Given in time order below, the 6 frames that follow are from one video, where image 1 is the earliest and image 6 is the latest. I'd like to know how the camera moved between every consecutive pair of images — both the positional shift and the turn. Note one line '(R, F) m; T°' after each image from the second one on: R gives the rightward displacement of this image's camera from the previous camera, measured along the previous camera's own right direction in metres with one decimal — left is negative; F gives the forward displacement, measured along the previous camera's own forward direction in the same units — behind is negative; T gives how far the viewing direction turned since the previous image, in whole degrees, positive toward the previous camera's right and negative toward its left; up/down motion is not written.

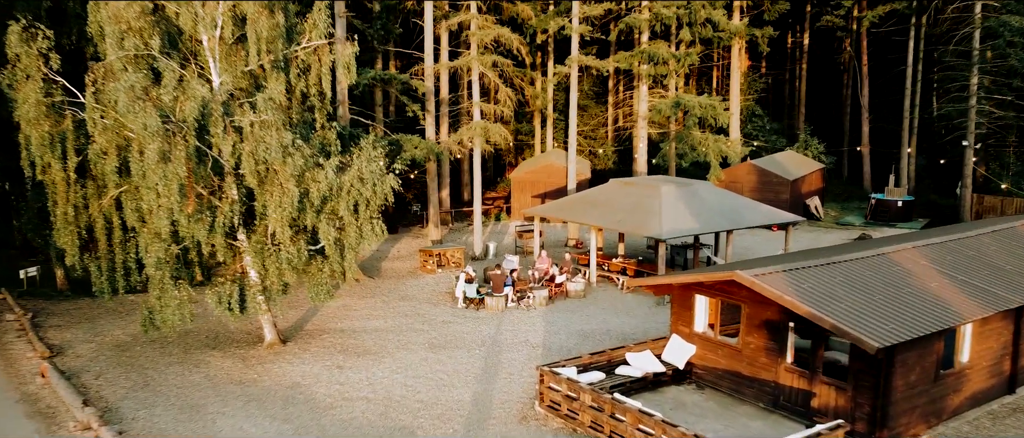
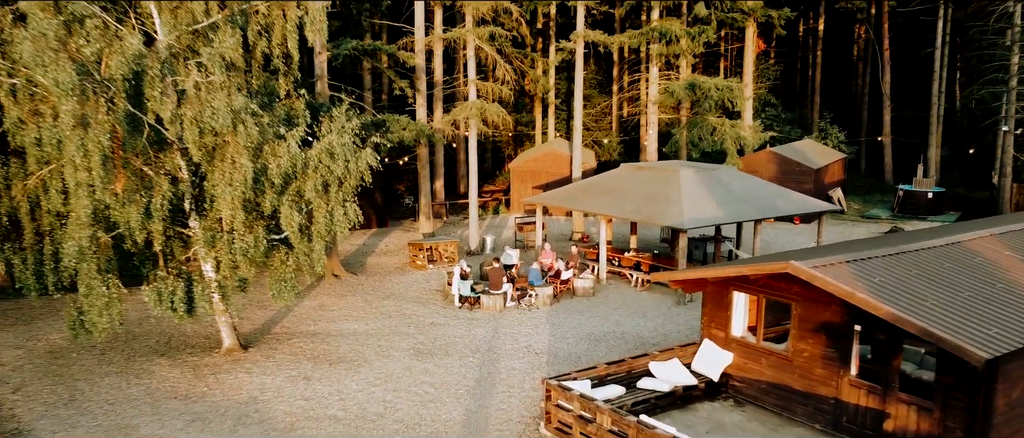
(0.0, +2.2) m; 0°
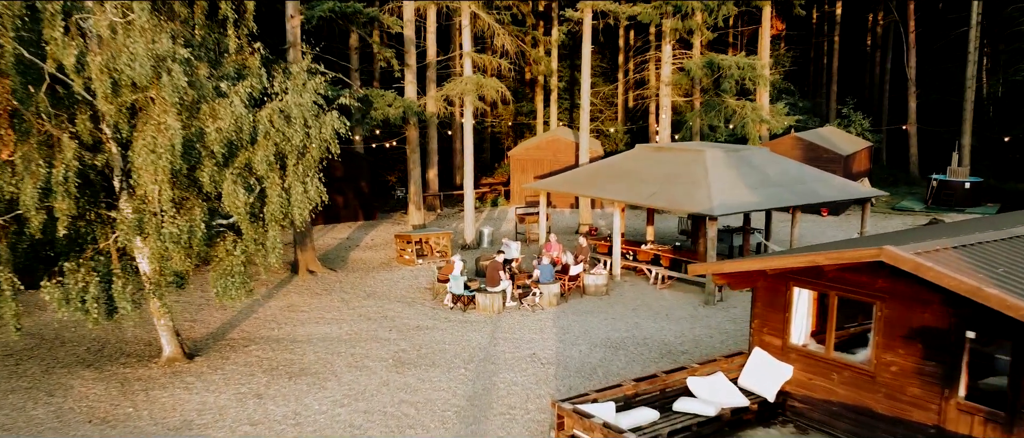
(0.0, +2.2) m; 0°
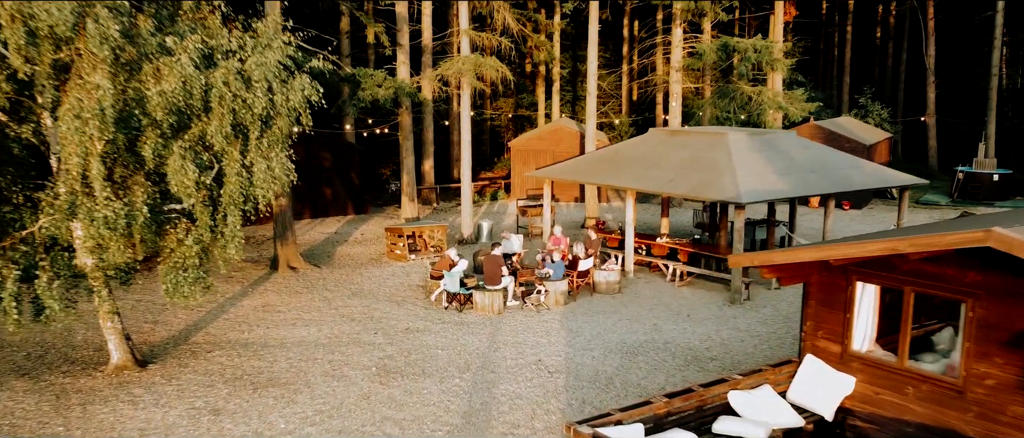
(0.0, +1.4) m; 0°
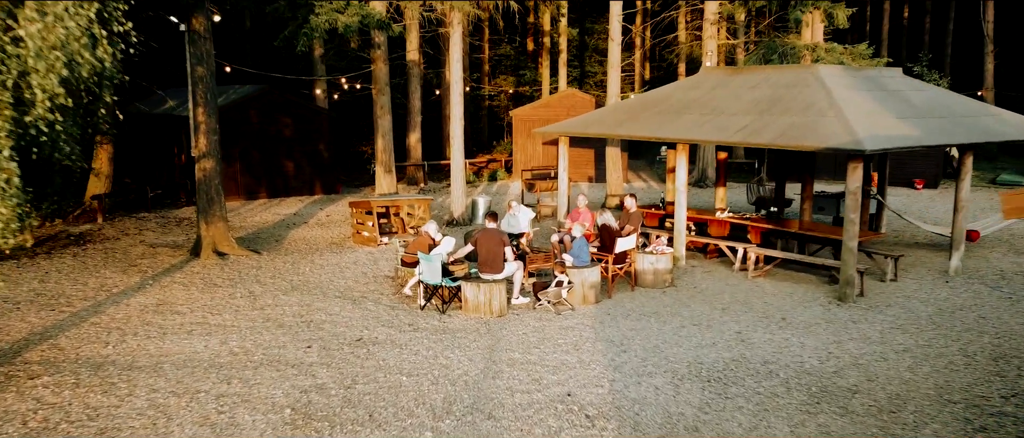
(-0.1, +3.7) m; 0°
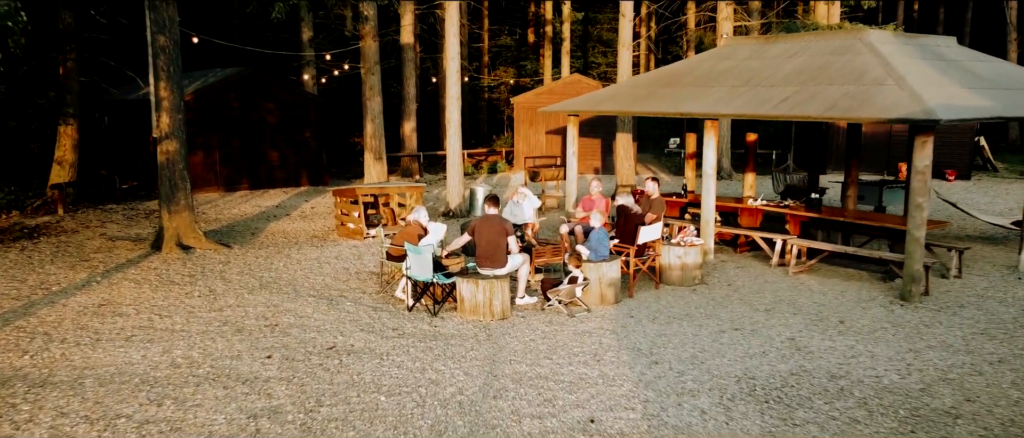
(0.0, +1.2) m; 0°
